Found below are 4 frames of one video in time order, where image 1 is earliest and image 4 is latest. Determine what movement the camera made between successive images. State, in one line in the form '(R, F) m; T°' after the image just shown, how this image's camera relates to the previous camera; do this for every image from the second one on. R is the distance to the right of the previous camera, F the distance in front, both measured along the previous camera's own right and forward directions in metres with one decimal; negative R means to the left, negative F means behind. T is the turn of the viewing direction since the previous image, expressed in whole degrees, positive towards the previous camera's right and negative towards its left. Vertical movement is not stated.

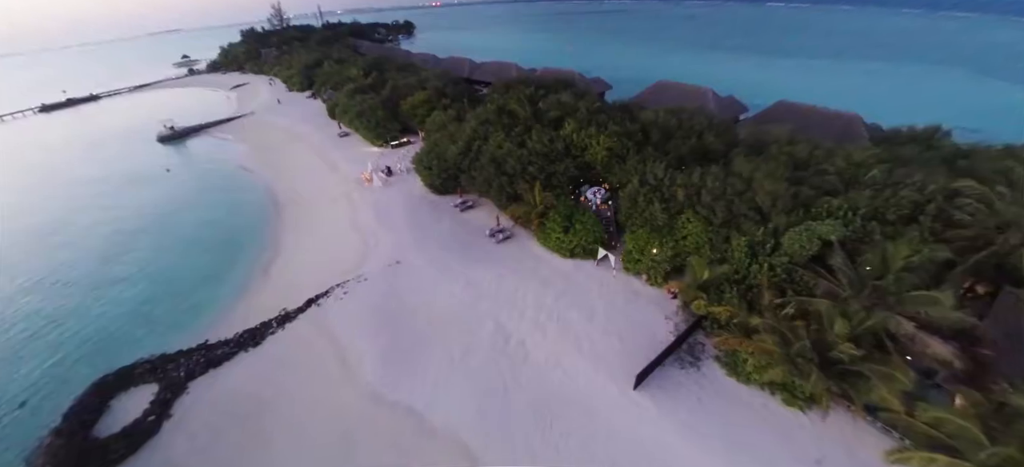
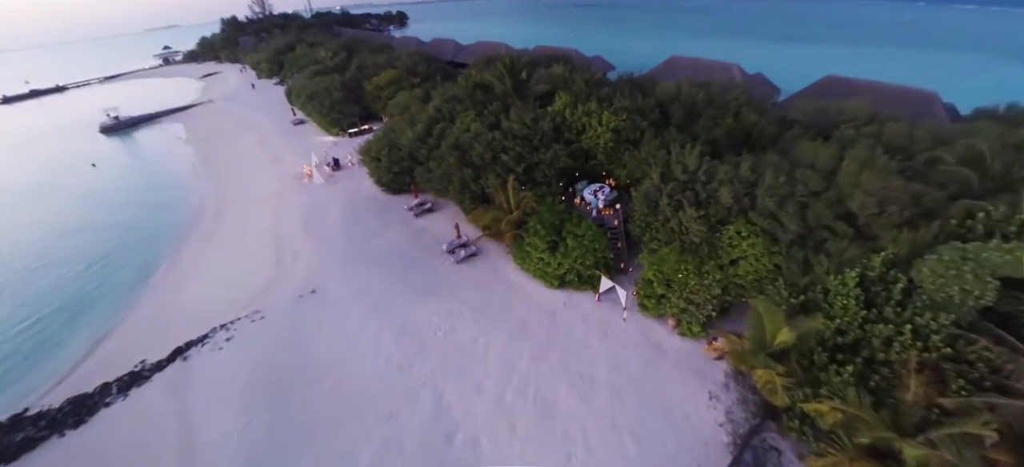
(+1.4, +6.4) m; 0°
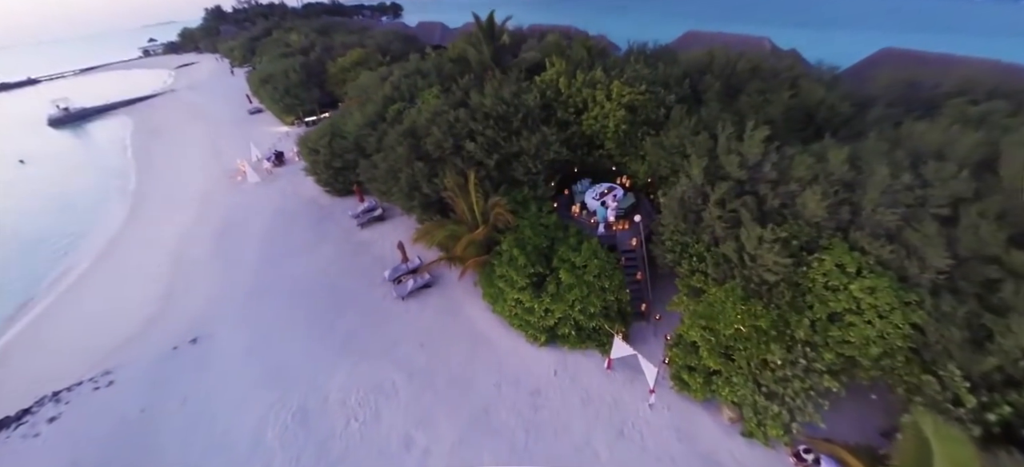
(+0.9, +4.6) m; 0°
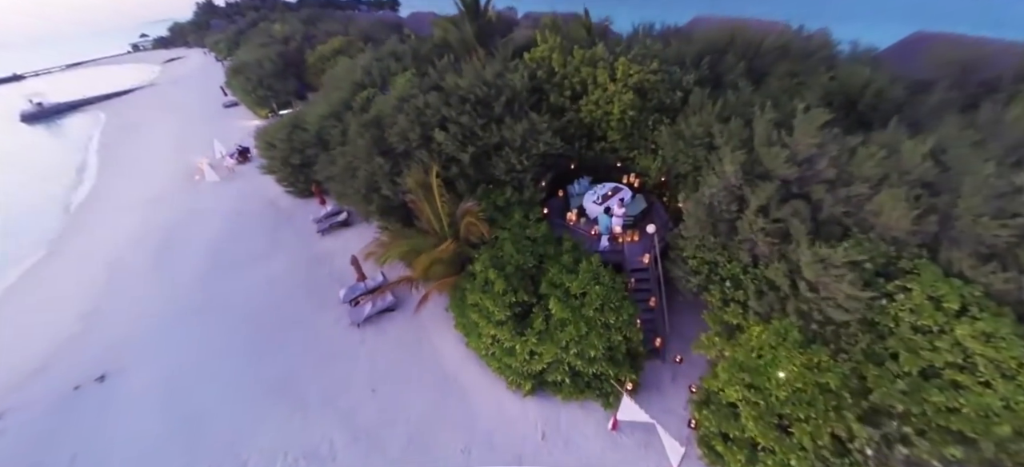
(+0.4, +2.0) m; 0°
